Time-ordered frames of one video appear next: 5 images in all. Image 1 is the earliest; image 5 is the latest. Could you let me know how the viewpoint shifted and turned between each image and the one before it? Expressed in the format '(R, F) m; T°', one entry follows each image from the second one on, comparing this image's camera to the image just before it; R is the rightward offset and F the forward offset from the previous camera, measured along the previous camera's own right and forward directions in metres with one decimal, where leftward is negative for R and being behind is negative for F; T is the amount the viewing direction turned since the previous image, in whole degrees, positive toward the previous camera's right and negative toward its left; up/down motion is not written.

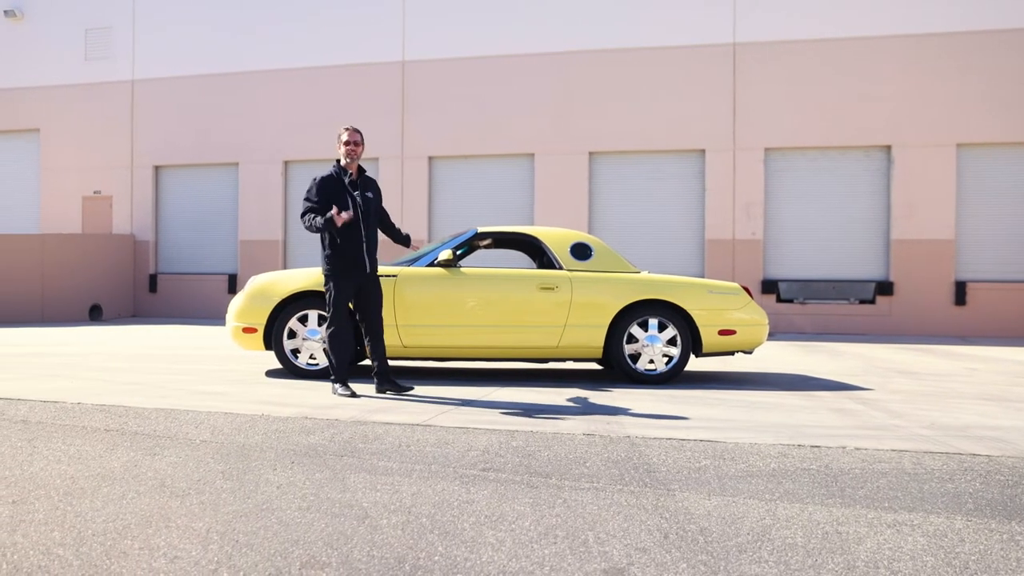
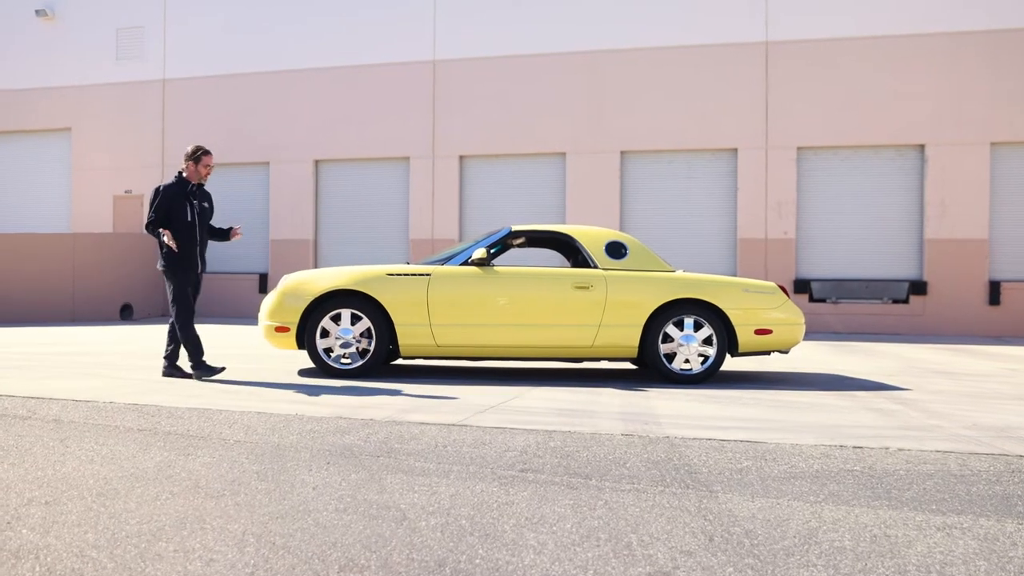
(-0.1, +0.1) m; -2°
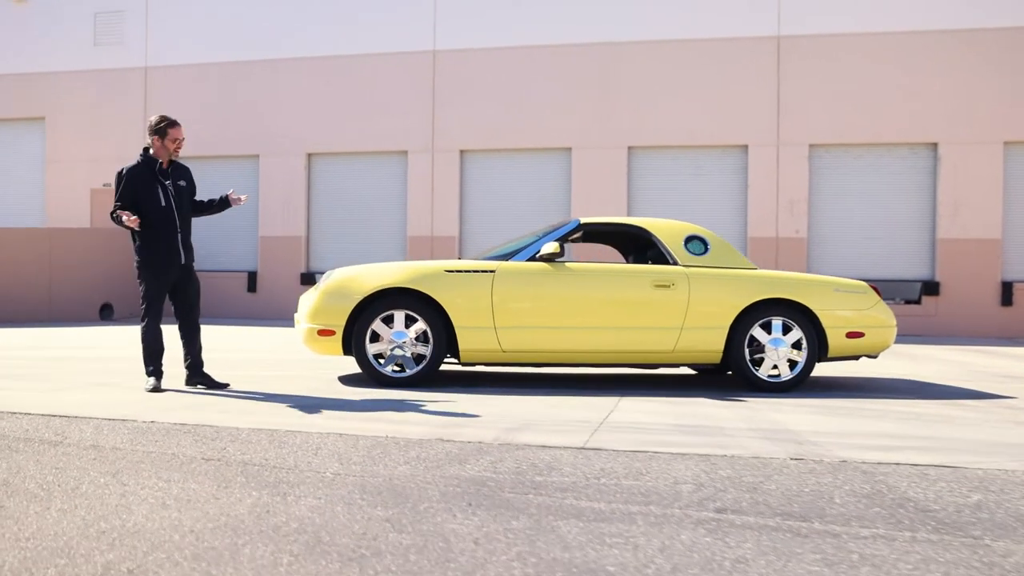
(-0.8, +0.9) m; +2°
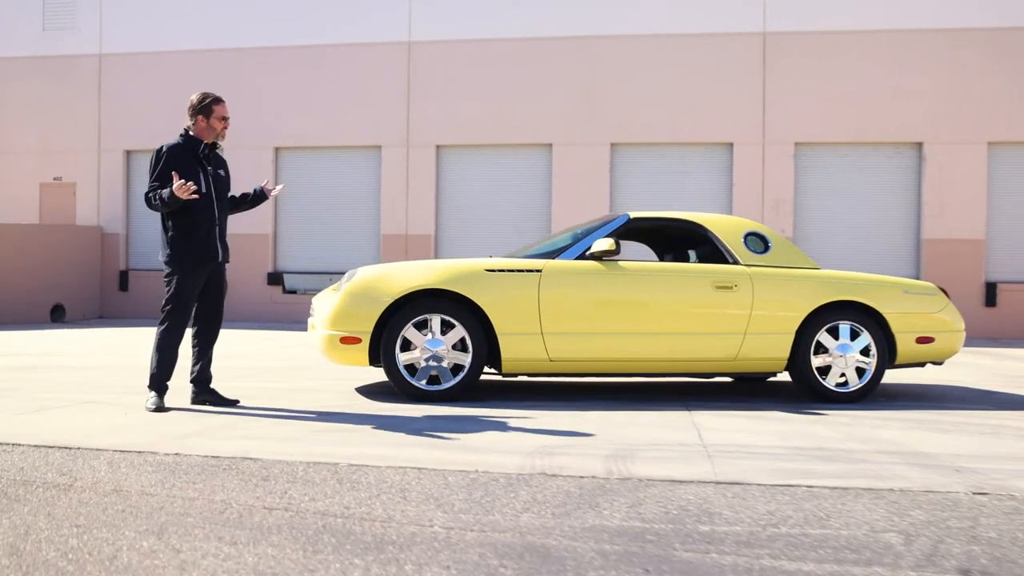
(-0.7, +0.8) m; +3°
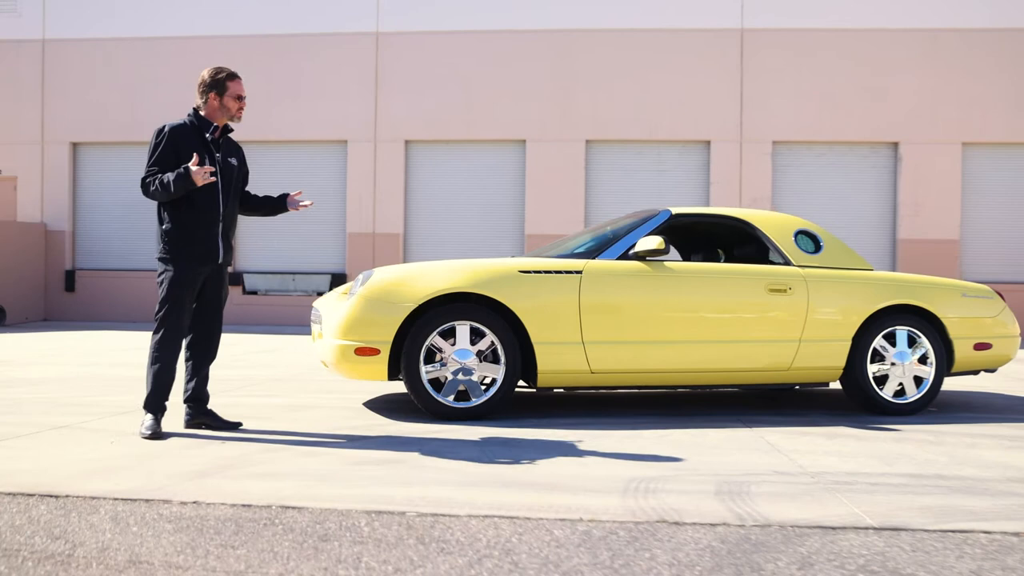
(-0.5, +0.7) m; +3°
